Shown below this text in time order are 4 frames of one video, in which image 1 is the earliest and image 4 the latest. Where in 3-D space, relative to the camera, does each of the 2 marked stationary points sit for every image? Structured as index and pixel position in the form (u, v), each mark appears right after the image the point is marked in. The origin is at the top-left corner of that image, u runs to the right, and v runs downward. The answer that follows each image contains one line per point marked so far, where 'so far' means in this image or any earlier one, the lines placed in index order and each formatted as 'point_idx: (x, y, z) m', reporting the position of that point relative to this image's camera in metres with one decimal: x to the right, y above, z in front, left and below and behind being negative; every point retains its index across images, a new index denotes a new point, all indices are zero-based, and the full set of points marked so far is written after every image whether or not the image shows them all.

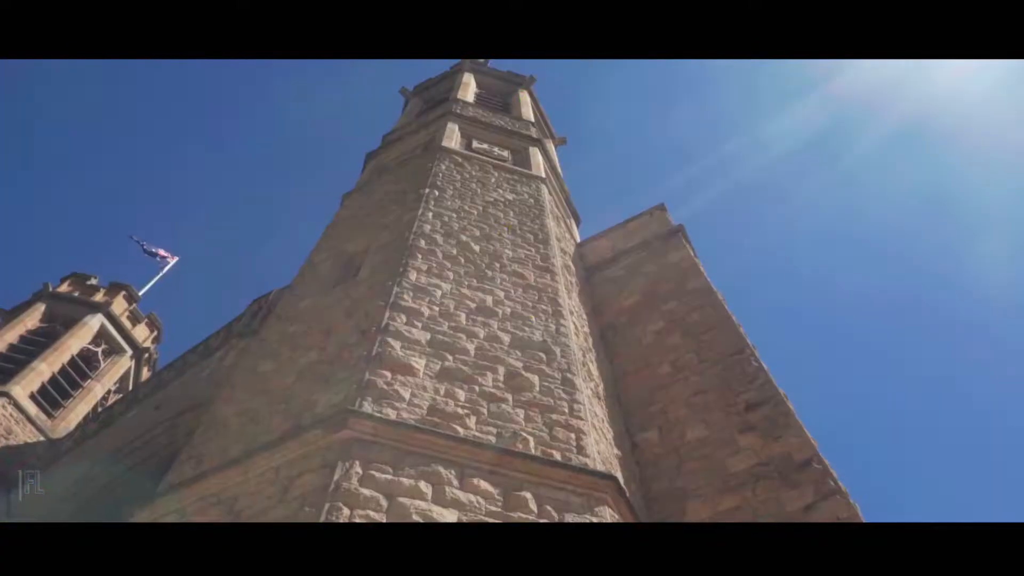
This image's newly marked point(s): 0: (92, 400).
0: (-10.2, -2.7, +18.8) m
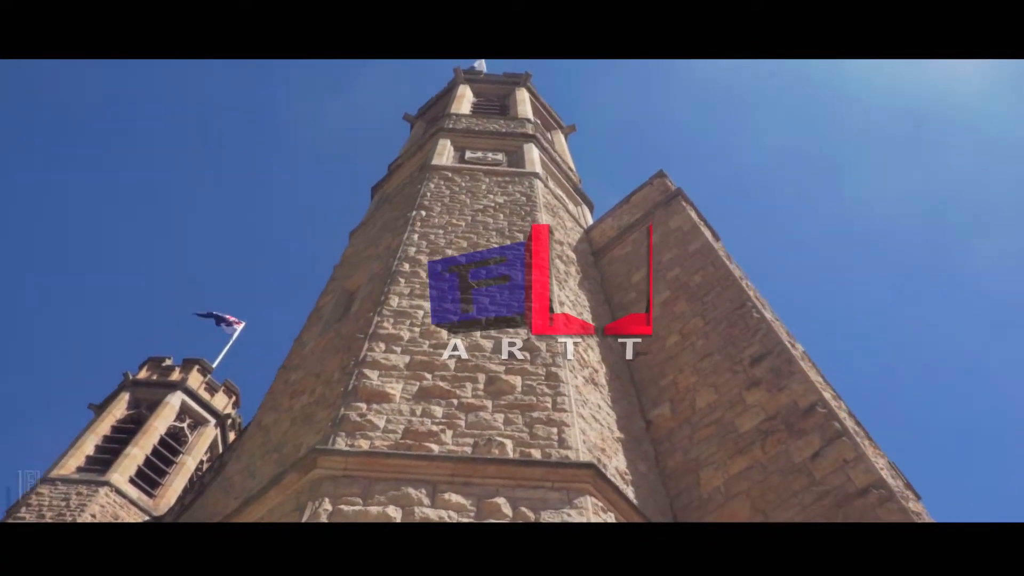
0: (-8.0, -4.6, +19.8) m
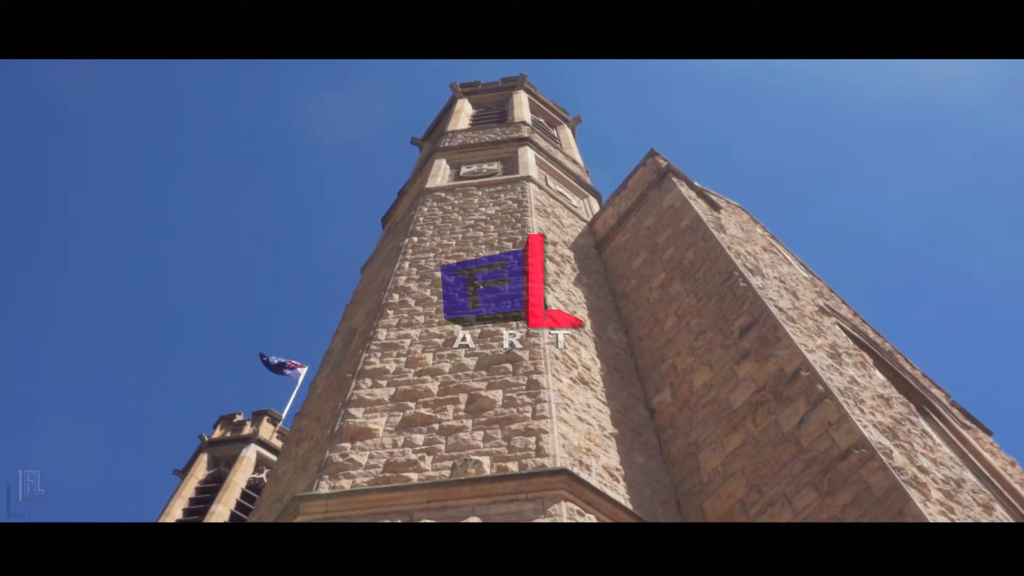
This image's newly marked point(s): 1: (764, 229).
0: (-5.8, -5.9, +20.5) m
1: (+3.2, +0.8, +10.1) m
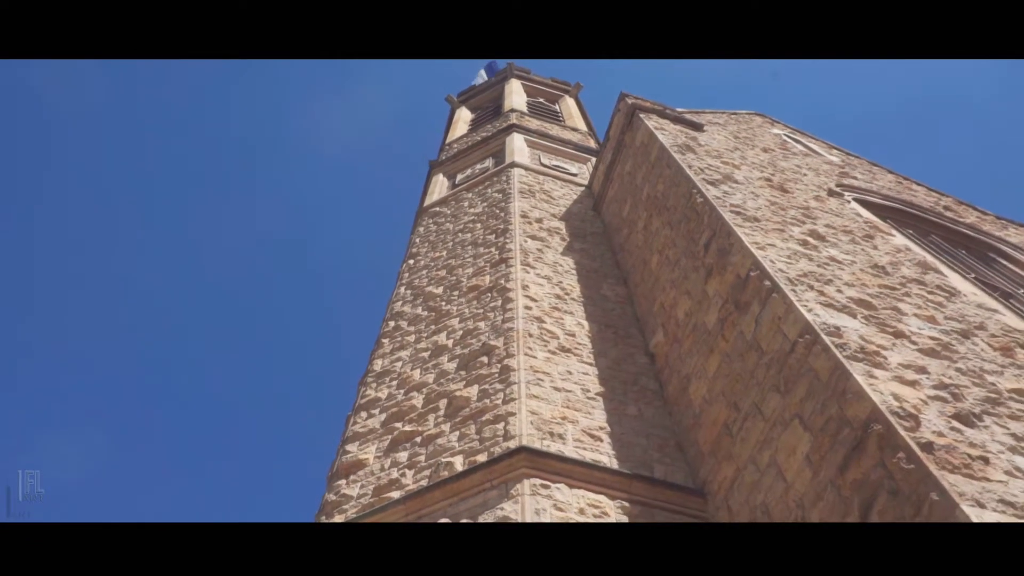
0: (-1.3, -6.9, +21.1) m
1: (+3.3, +2.0, +9.5) m
